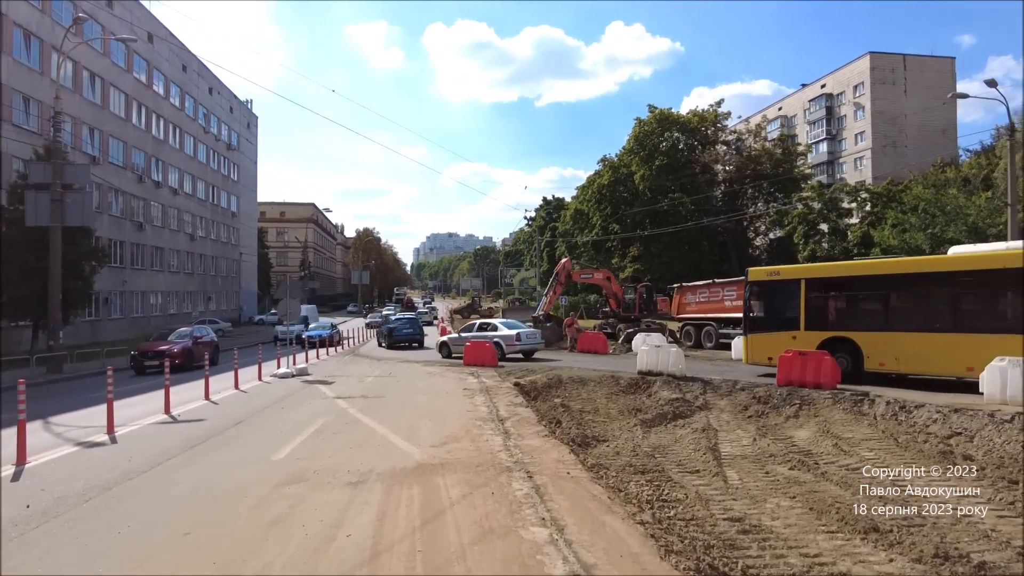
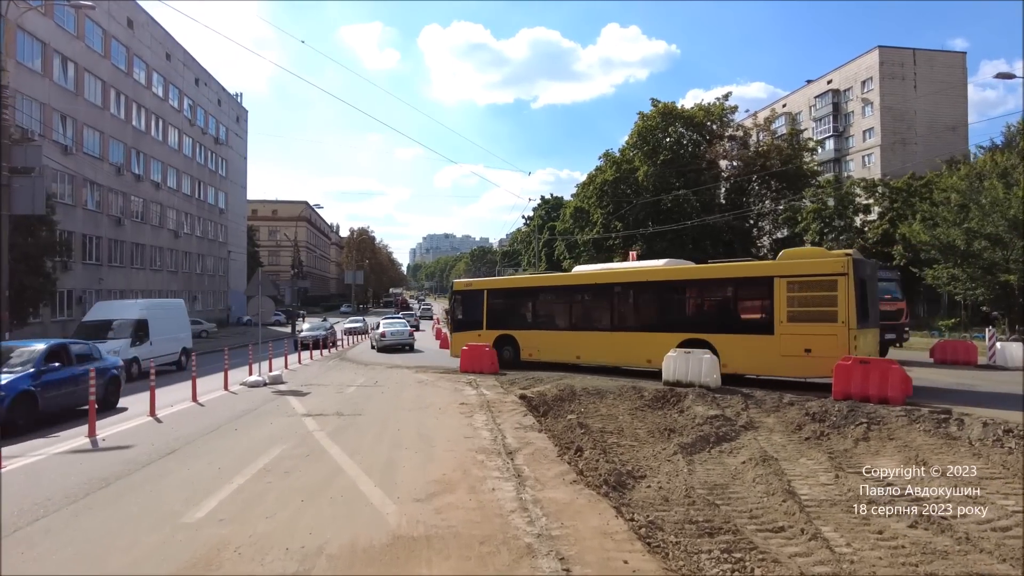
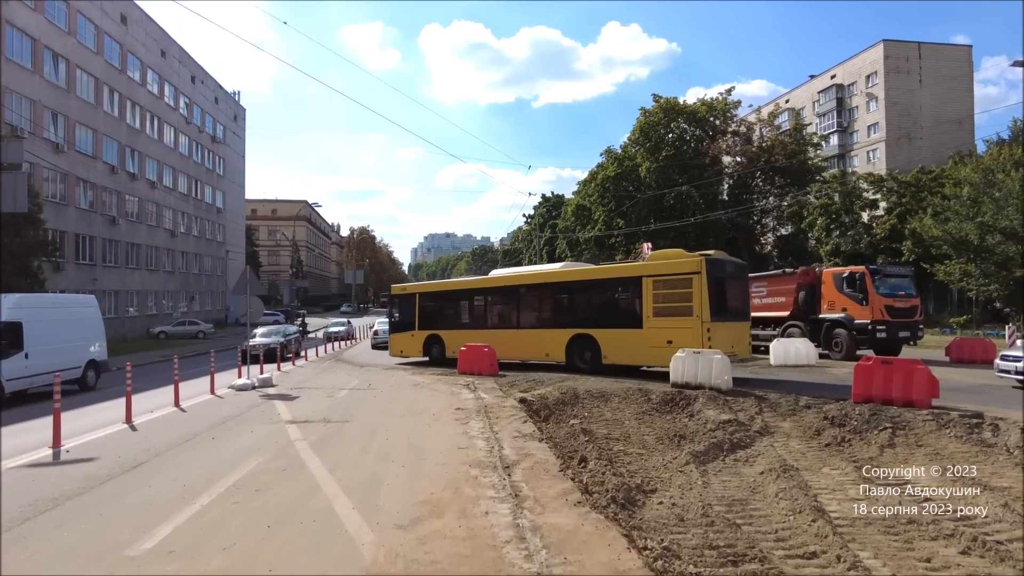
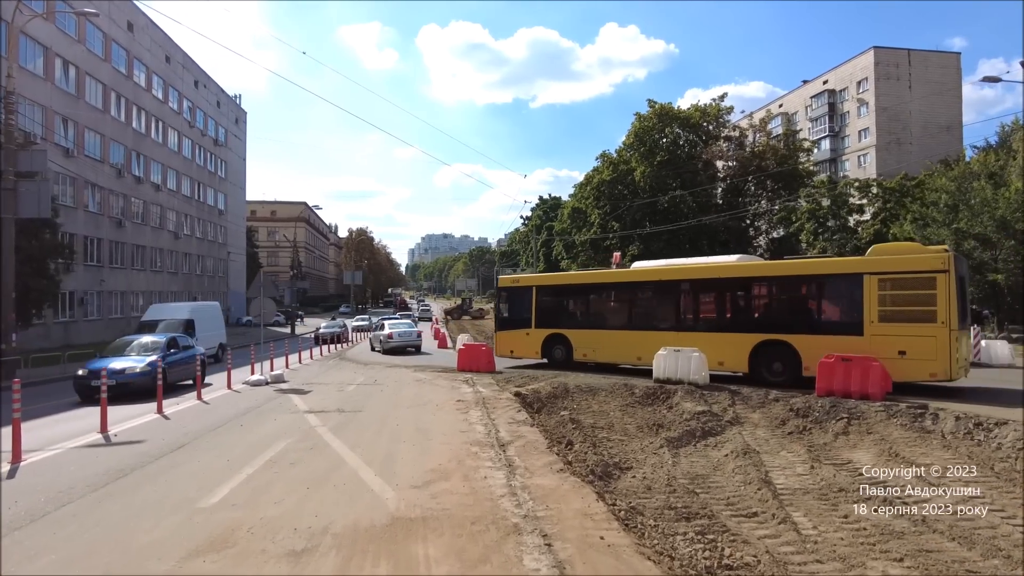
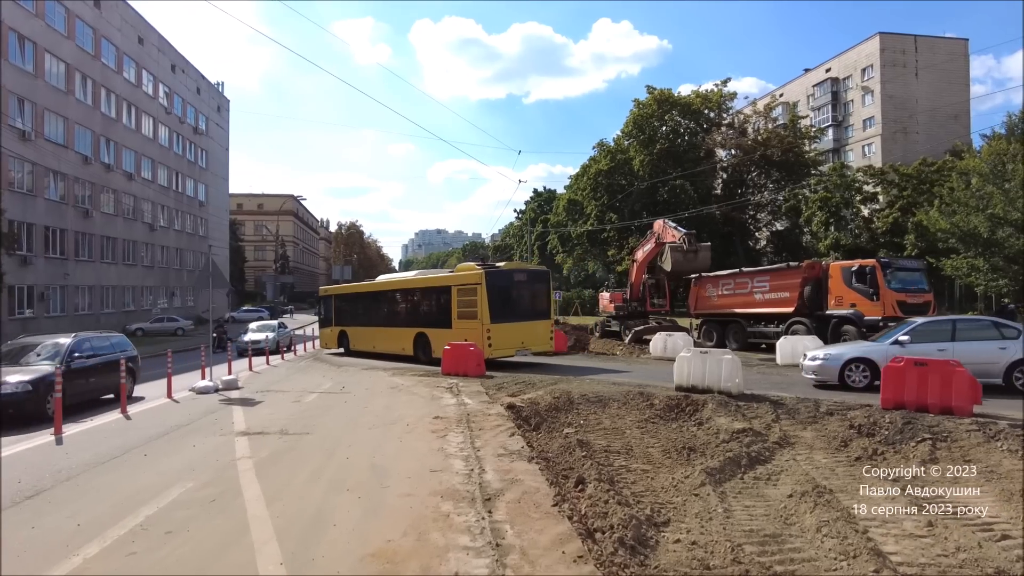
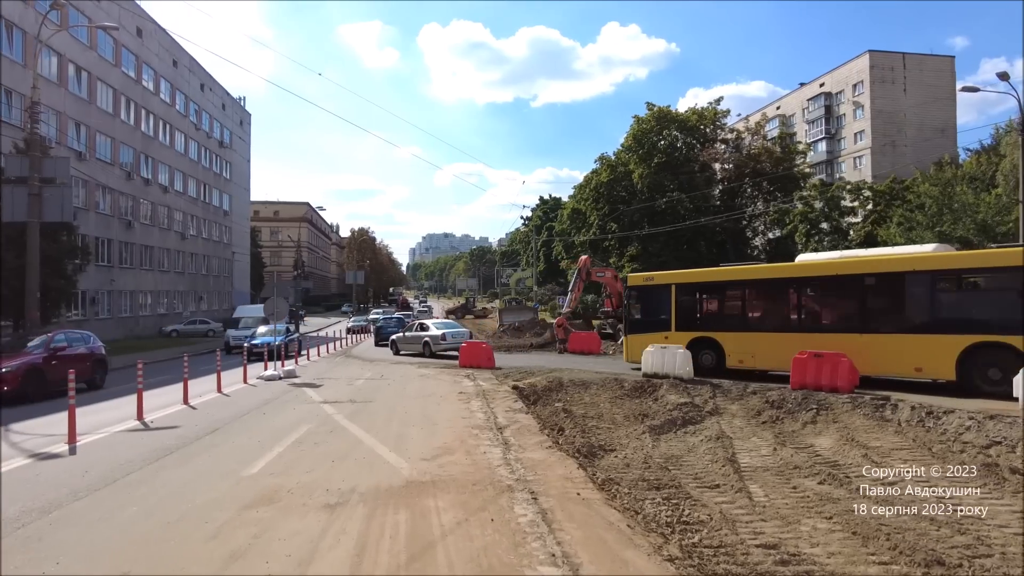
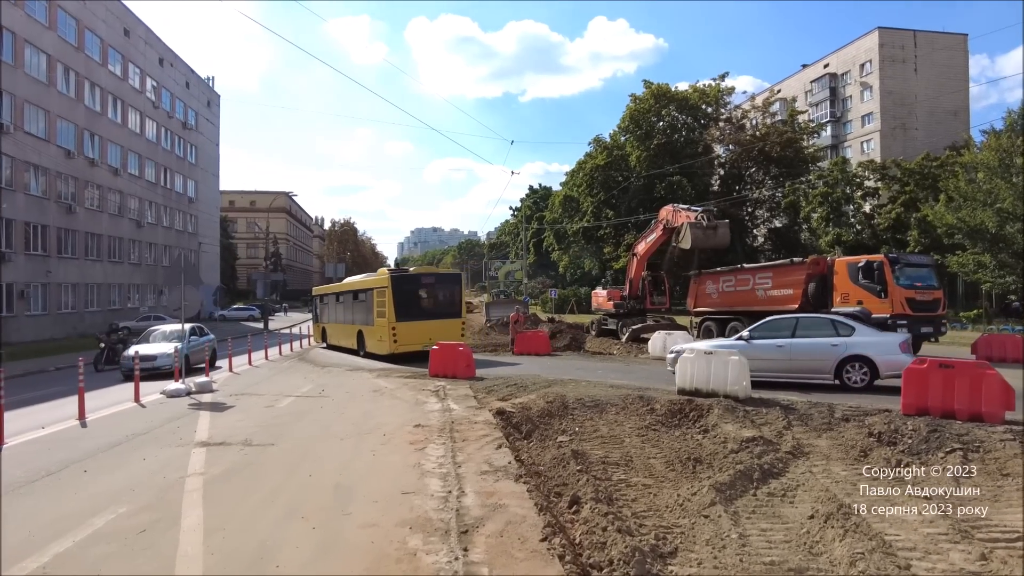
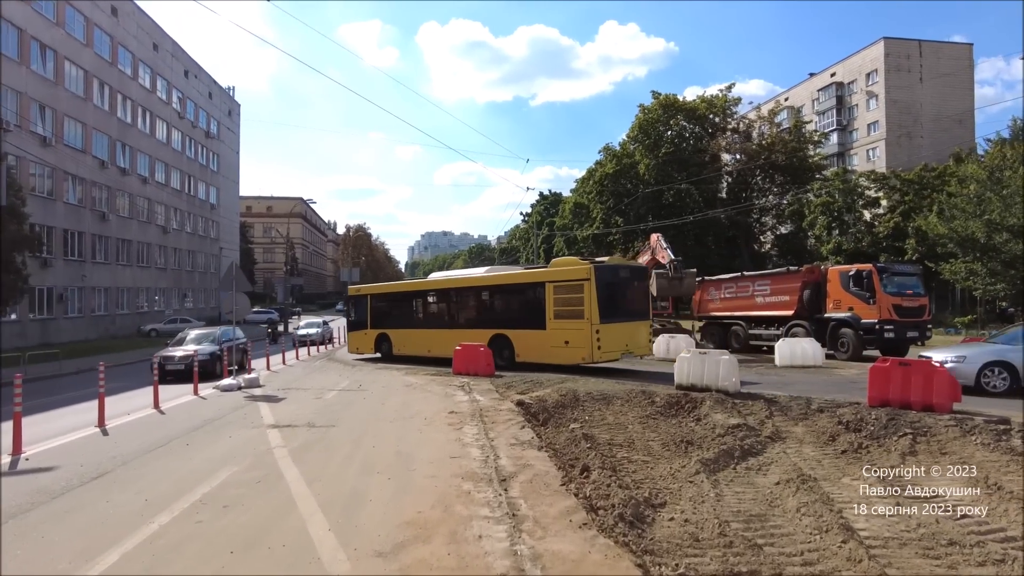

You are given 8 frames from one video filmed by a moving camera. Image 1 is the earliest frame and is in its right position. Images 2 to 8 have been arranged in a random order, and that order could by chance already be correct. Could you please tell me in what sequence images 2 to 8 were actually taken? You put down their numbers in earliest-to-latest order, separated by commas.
6, 4, 2, 3, 8, 5, 7
